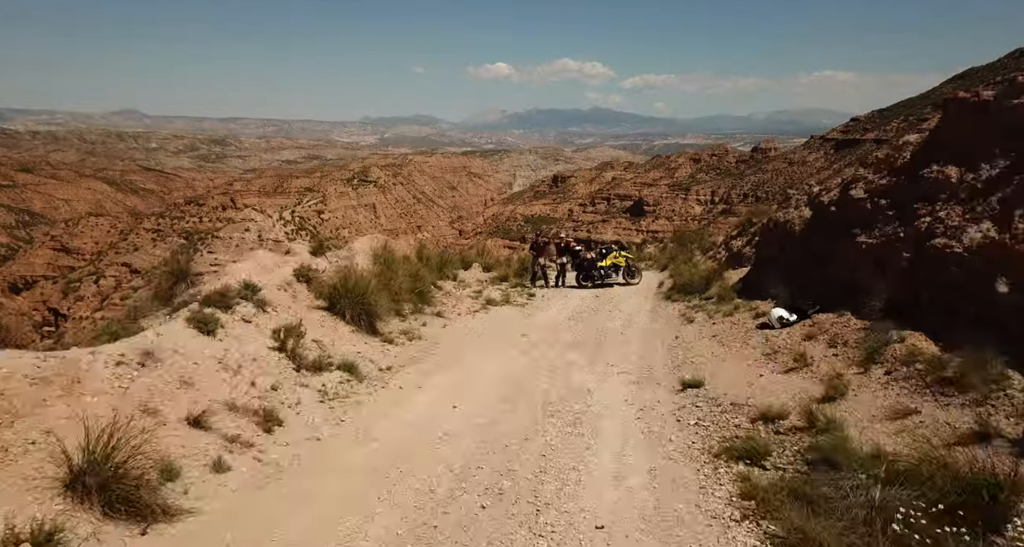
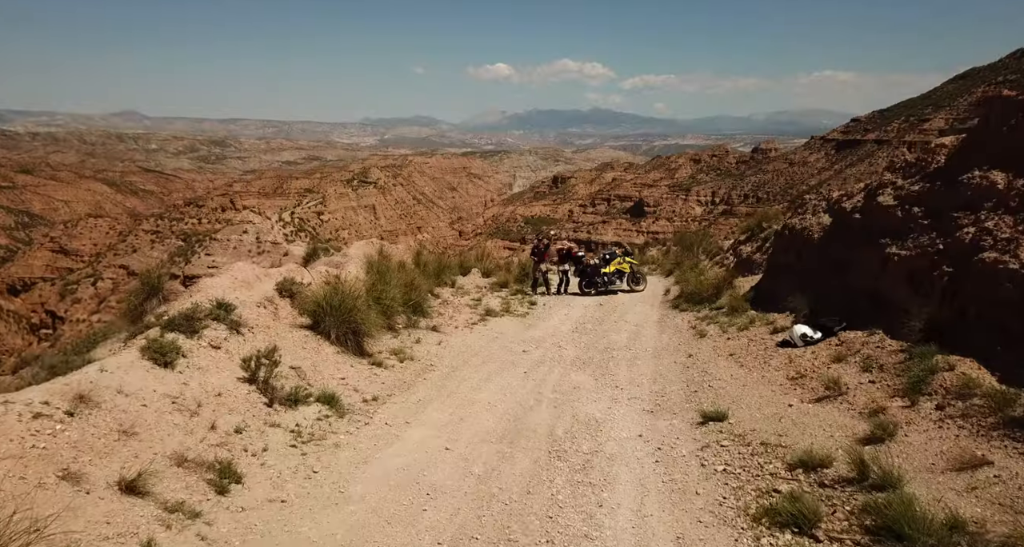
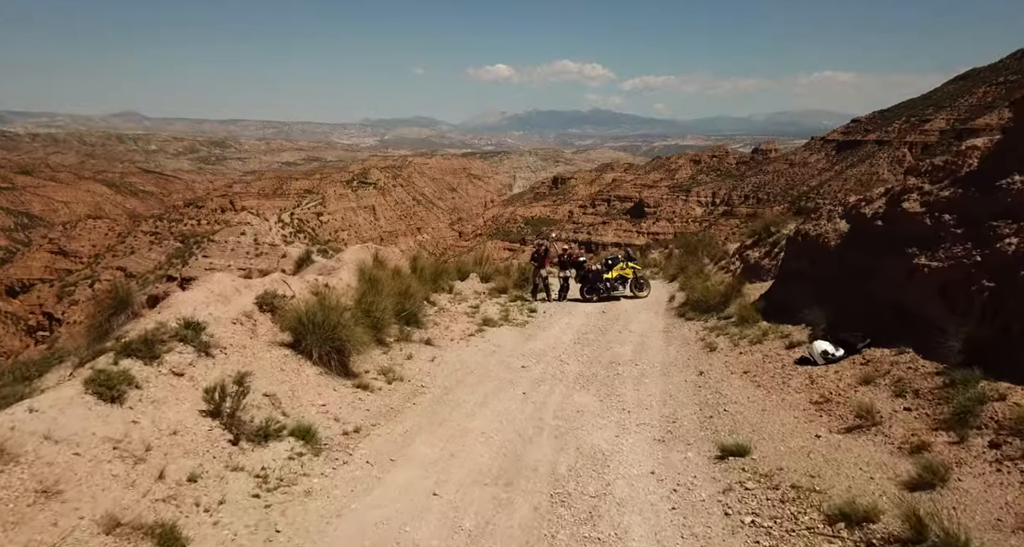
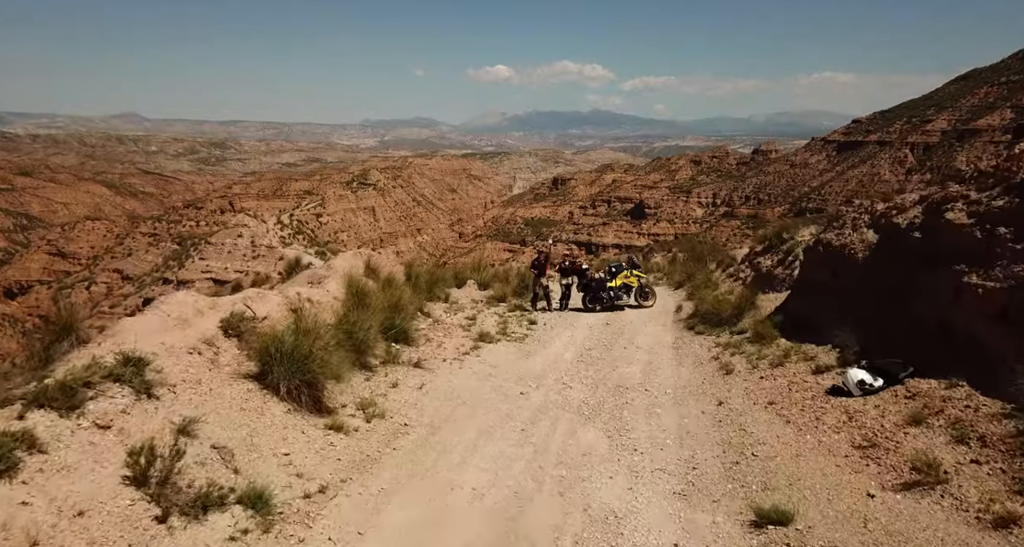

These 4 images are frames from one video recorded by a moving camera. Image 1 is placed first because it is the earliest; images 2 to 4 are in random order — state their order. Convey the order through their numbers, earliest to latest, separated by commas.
2, 3, 4
